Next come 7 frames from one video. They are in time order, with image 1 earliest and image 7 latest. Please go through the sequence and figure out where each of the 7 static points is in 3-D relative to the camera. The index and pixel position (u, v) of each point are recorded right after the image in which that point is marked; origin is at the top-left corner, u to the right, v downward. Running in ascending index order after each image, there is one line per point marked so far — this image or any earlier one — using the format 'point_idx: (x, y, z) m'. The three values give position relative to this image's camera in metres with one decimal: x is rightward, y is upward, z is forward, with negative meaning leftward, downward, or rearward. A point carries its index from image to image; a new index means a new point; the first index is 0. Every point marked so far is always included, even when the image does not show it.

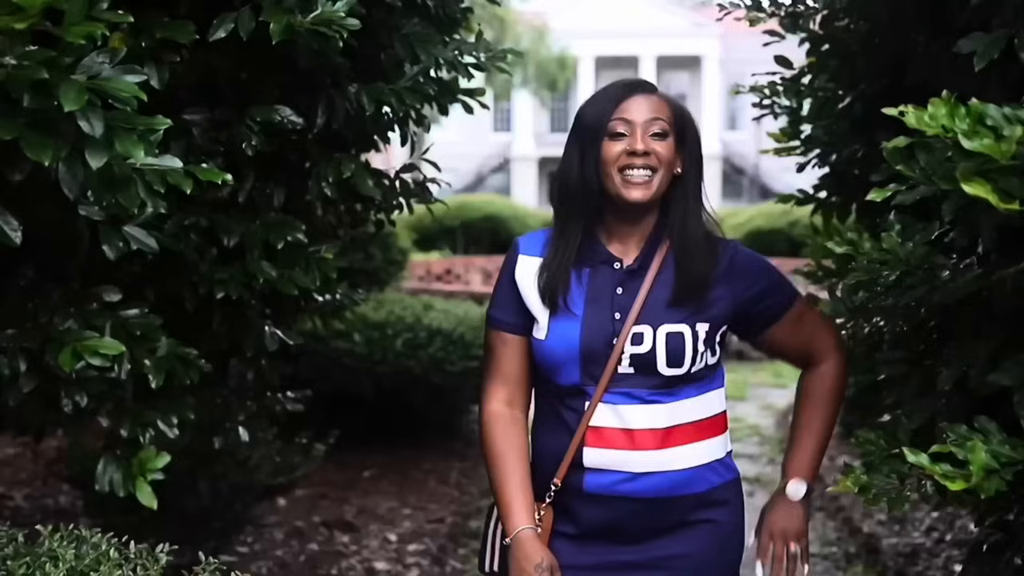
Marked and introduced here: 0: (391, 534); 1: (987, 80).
0: (-0.5, -1.1, +4.6) m
1: (+0.9, +0.4, +1.9) m
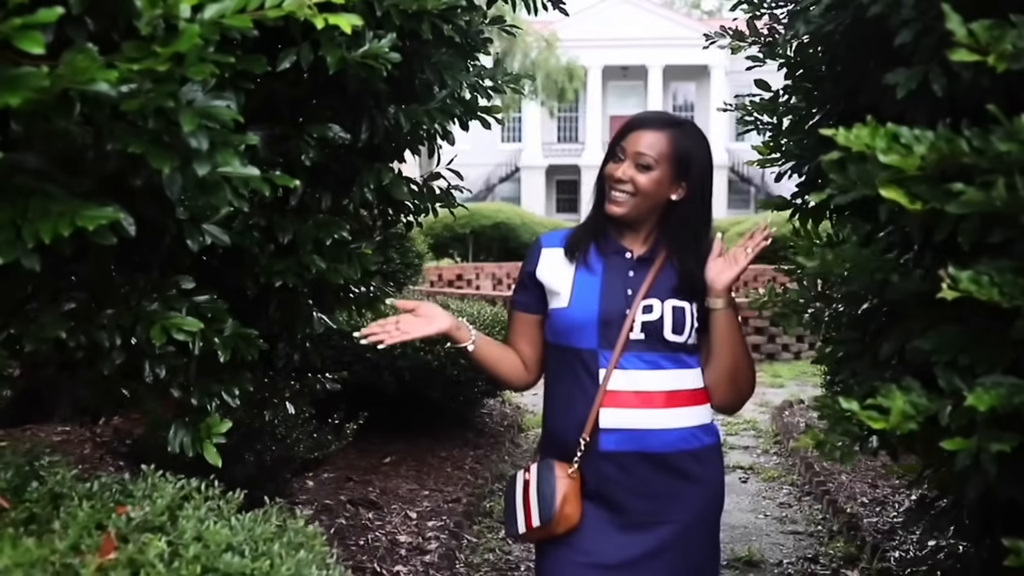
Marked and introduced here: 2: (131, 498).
0: (-0.5, -1.1, +5.0) m
1: (+0.9, +0.4, +2.3) m
2: (-0.8, -0.4, +2.2) m
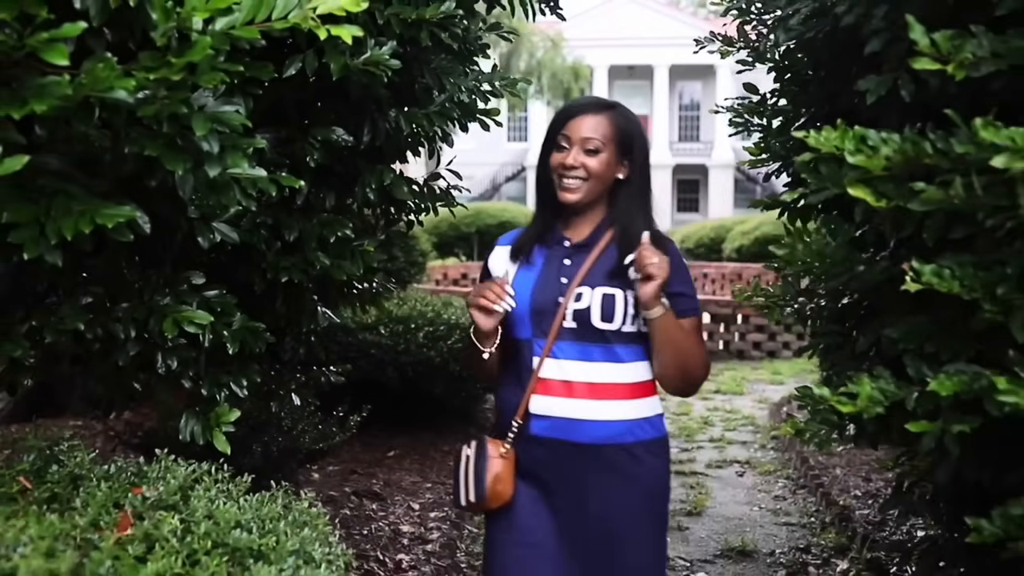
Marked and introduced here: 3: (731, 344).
0: (-0.5, -1.1, +5.1) m
1: (+0.9, +0.4, +2.4) m
2: (-0.8, -0.4, +2.3) m
3: (+2.3, -0.6, +10.7) m
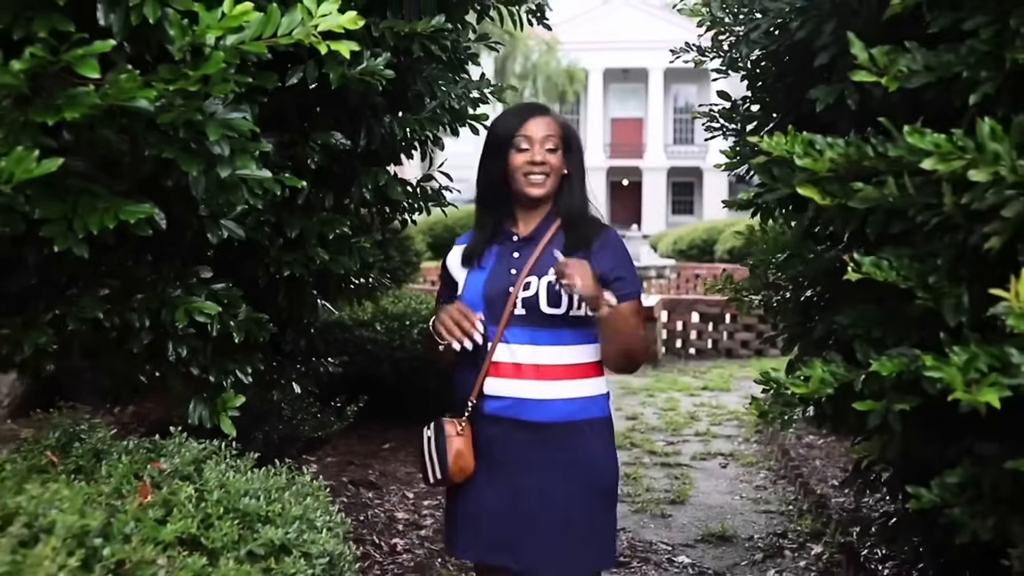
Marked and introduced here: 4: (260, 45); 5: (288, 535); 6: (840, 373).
0: (-0.5, -1.1, +5.4) m
1: (+0.9, +0.4, +2.7) m
2: (-0.9, -0.4, +2.6) m
3: (+2.2, -0.6, +10.9) m
4: (-0.5, +0.5, +2.2) m
5: (-0.5, -0.6, +2.3) m
6: (+0.8, -0.2, +2.4) m
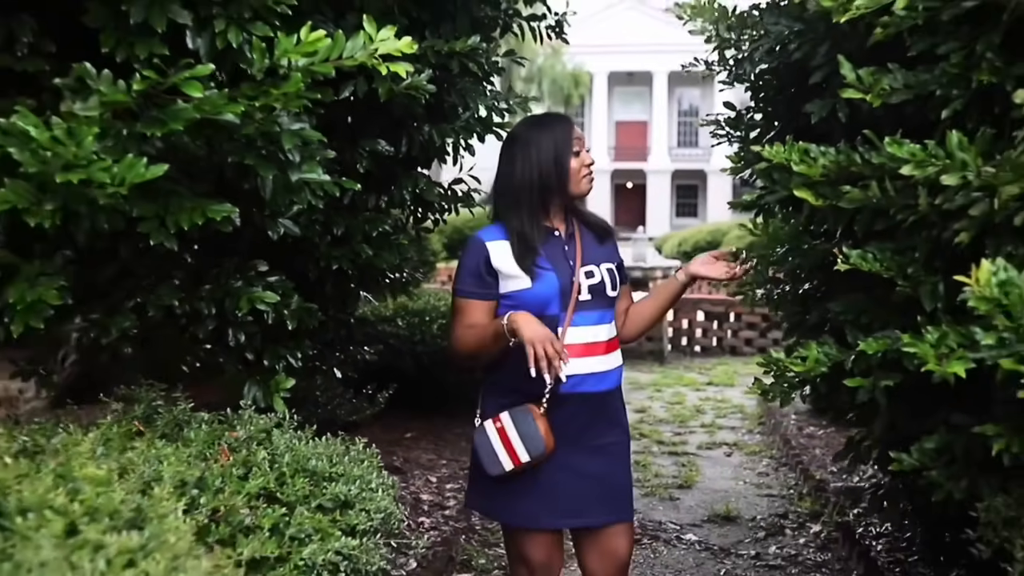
0: (-0.4, -1.0, +5.7) m
1: (+0.9, +0.5, +3.0) m
2: (-0.8, -0.4, +2.9) m
3: (+2.3, -0.6, +11.3) m
4: (-0.5, +0.6, +2.5) m
5: (-0.4, -0.5, +2.7) m
6: (+0.8, -0.2, +2.7) m
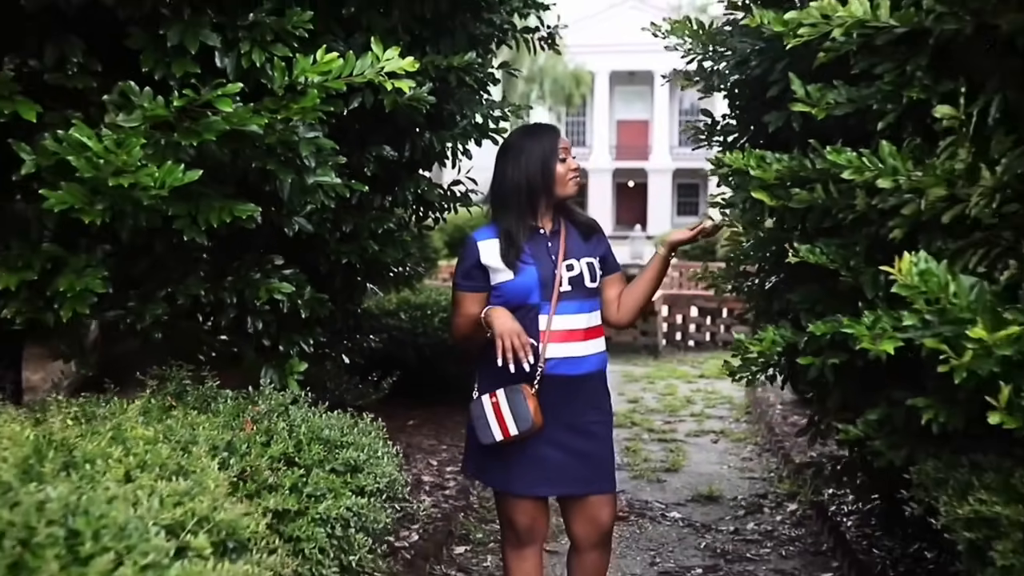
0: (-0.5, -1.0, +6.1) m
1: (+0.9, +0.5, +3.3) m
2: (-0.8, -0.4, +3.2) m
3: (+2.3, -0.5, +11.6) m
4: (-0.5, +0.6, +2.9) m
5: (-0.4, -0.5, +3.0) m
6: (+0.8, -0.1, +3.0) m
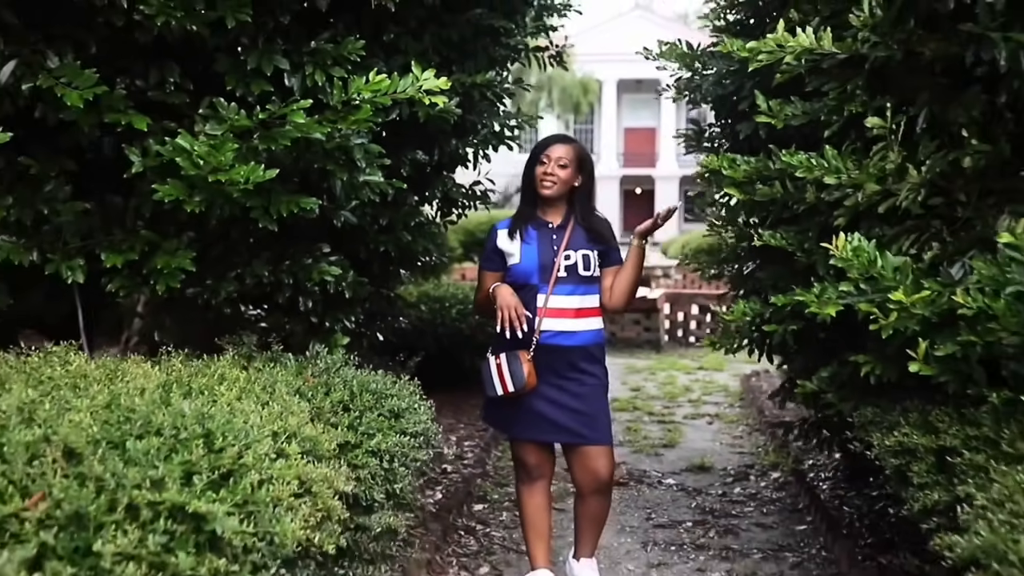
0: (-0.4, -1.0, +6.7) m
1: (+1.0, +0.6, +4.0) m
2: (-0.8, -0.3, +3.9) m
3: (+2.5, -0.5, +12.2) m
4: (-0.4, +0.7, +3.5) m
5: (-0.4, -0.4, +3.7) m
6: (+0.9, -0.1, +3.7) m
